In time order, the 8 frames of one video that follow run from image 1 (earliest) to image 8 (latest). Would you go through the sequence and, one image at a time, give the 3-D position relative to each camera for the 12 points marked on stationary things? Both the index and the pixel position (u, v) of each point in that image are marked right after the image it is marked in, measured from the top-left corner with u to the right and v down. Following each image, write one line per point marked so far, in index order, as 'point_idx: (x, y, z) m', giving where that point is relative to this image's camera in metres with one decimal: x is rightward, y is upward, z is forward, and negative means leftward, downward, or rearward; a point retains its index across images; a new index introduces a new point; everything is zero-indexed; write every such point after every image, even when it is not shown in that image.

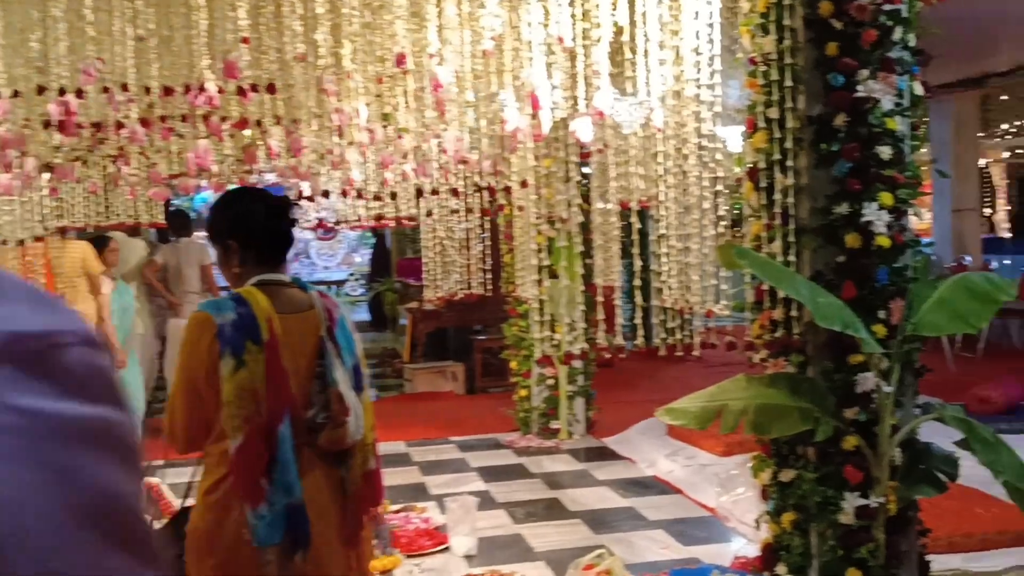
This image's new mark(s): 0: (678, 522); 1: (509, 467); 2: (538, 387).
0: (+0.7, -1.0, +4.5) m
1: (0.0, -0.9, +5.8) m
2: (+0.2, -0.6, +6.5) m
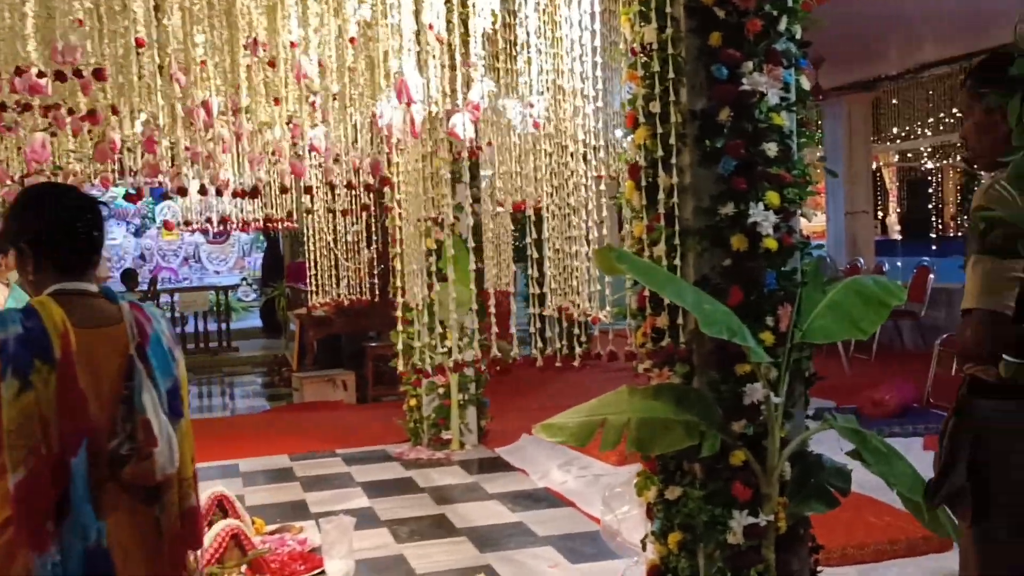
0: (+0.2, -1.0, +4.3) m
1: (-0.6, -1.0, +5.5) m
2: (-0.5, -0.6, +6.2) m
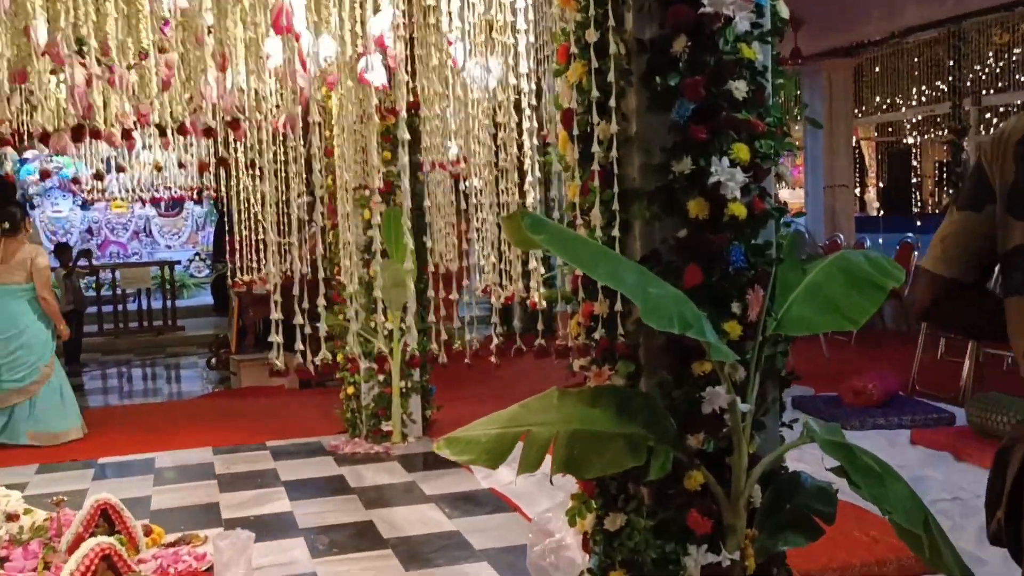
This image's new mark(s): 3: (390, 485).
0: (0.0, -0.9, +3.8) m
1: (-0.8, -0.9, +5.0) m
2: (-0.8, -0.5, +5.6) m
3: (-0.5, -0.9, +4.7) m
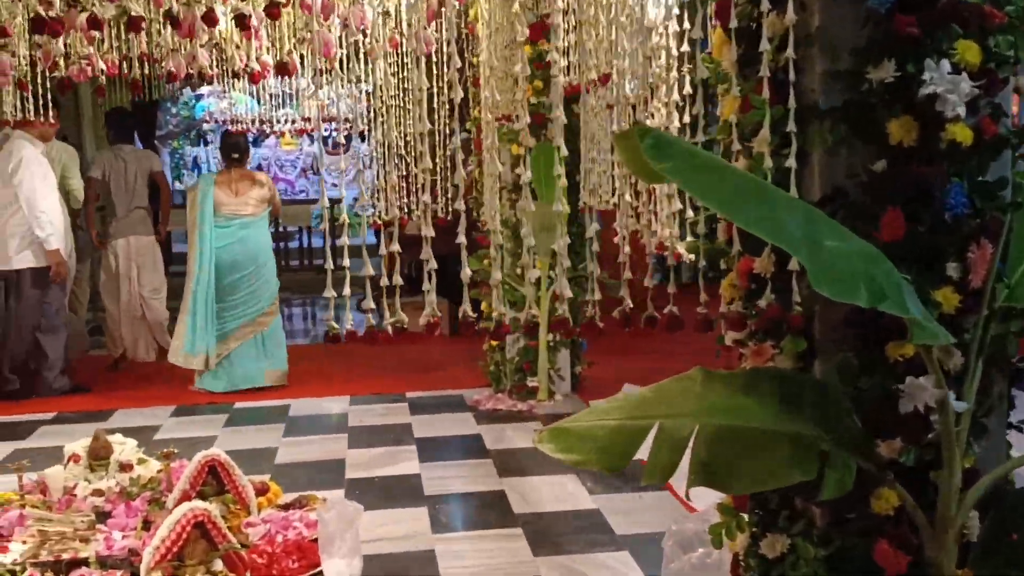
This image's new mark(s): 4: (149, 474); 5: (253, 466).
0: (+0.4, -0.8, +3.3) m
1: (-0.2, -0.6, +4.6) m
2: (0.0, -0.2, +5.2) m
3: (+0.1, -0.6, +4.3) m
4: (-1.2, -0.6, +3.7) m
5: (-1.0, -0.7, +4.2) m
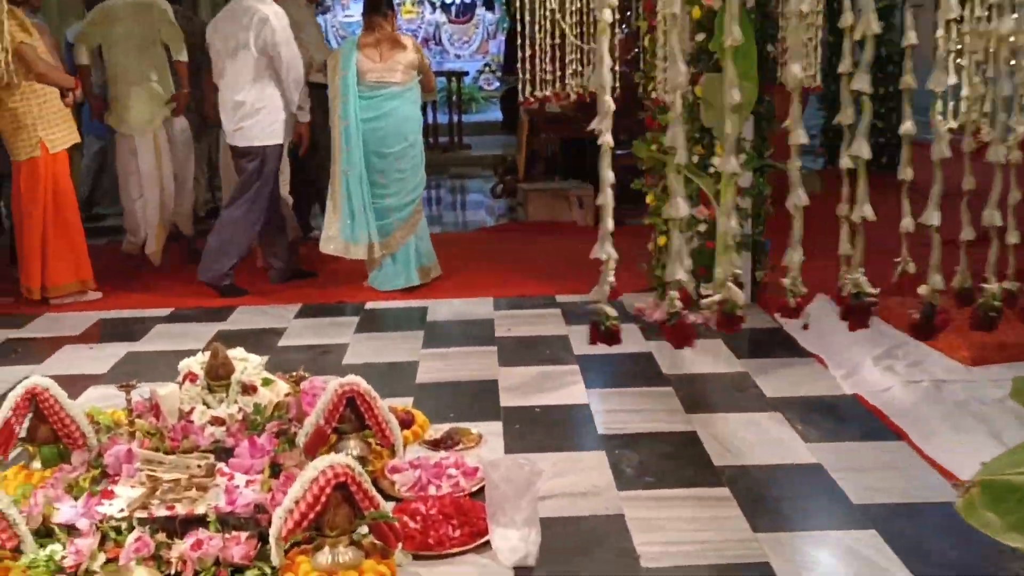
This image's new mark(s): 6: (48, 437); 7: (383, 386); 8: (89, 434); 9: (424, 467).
0: (+0.9, -0.5, +2.6) m
1: (+0.4, -0.2, +3.9) m
2: (+0.7, +0.2, +4.5) m
3: (+0.7, -0.3, +3.6) m
4: (-0.7, -0.3, +3.1) m
5: (-0.4, -0.3, +3.6) m
6: (-1.2, -0.4, +2.8) m
7: (-0.4, -0.3, +3.6) m
8: (-1.1, -0.4, +2.9) m
9: (-0.2, -0.5, +2.8) m
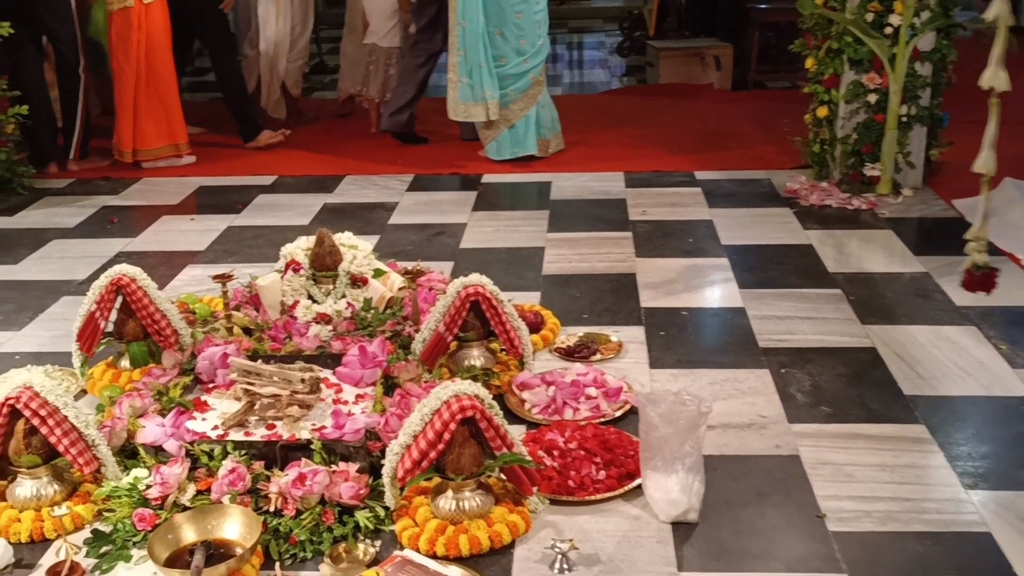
0: (+1.2, -0.4, +2.1) m
1: (+0.8, +0.1, +3.4) m
2: (+1.2, +0.6, +3.9) m
3: (+1.1, 0.0, +3.1) m
4: (-0.3, 0.0, +2.8) m
5: (0.0, 0.0, +3.2) m
6: (-0.9, -0.1, +2.5) m
7: (0.0, 0.0, +3.2) m
8: (-0.8, -0.1, +2.6) m
9: (+0.1, -0.2, +2.4) m
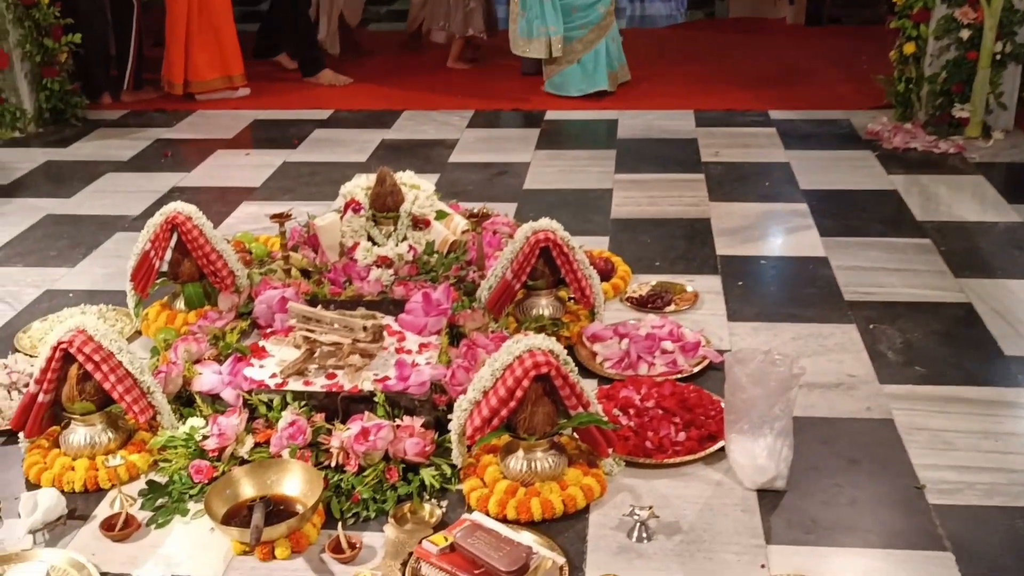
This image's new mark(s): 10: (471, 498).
0: (+1.3, -0.3, +1.9) m
1: (+1.0, +0.3, +3.2) m
2: (+1.4, +0.8, +3.6) m
3: (+1.3, +0.2, +2.9) m
4: (-0.1, +0.1, +2.6) m
5: (+0.2, +0.2, +3.1) m
6: (-0.7, 0.0, +2.4) m
7: (+0.2, +0.2, +3.1) m
8: (-0.6, 0.0, +2.5) m
9: (+0.3, -0.1, +2.3) m
10: (-0.1, -0.3, +1.8) m
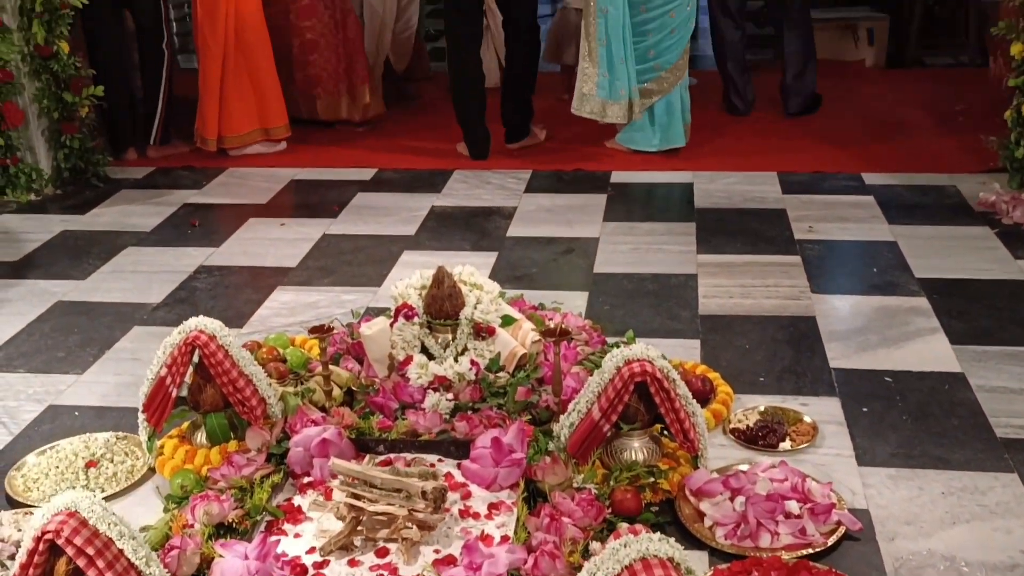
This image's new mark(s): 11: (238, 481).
0: (+1.5, -0.5, +1.5) m
1: (+1.2, 0.0, +2.8) m
2: (+1.6, +0.5, +3.2) m
3: (+1.4, -0.1, +2.5) m
4: (0.0, -0.1, +2.2) m
5: (+0.4, -0.1, +2.7) m
6: (-0.6, -0.2, +2.0) m
7: (+0.4, -0.1, +2.7) m
8: (-0.5, -0.2, +2.1) m
9: (+0.4, -0.4, +1.8) m
10: (+0.1, -0.6, +1.4) m
11: (-0.5, -0.3, +1.9) m
